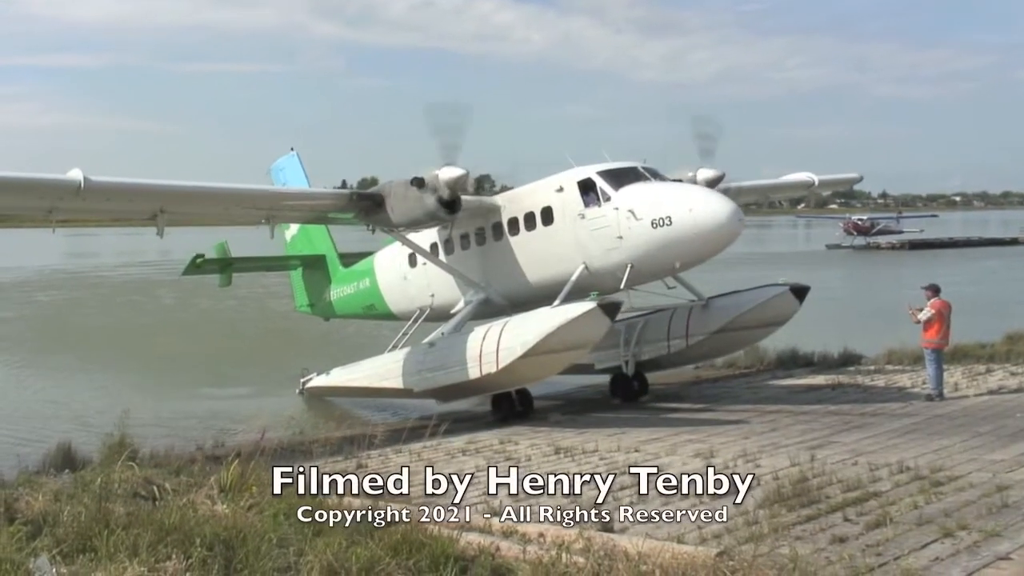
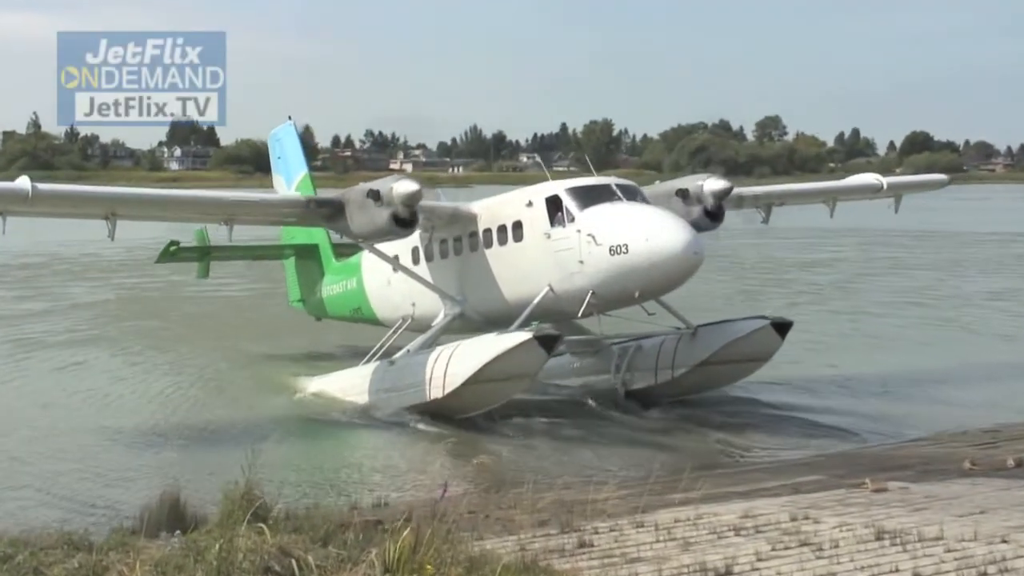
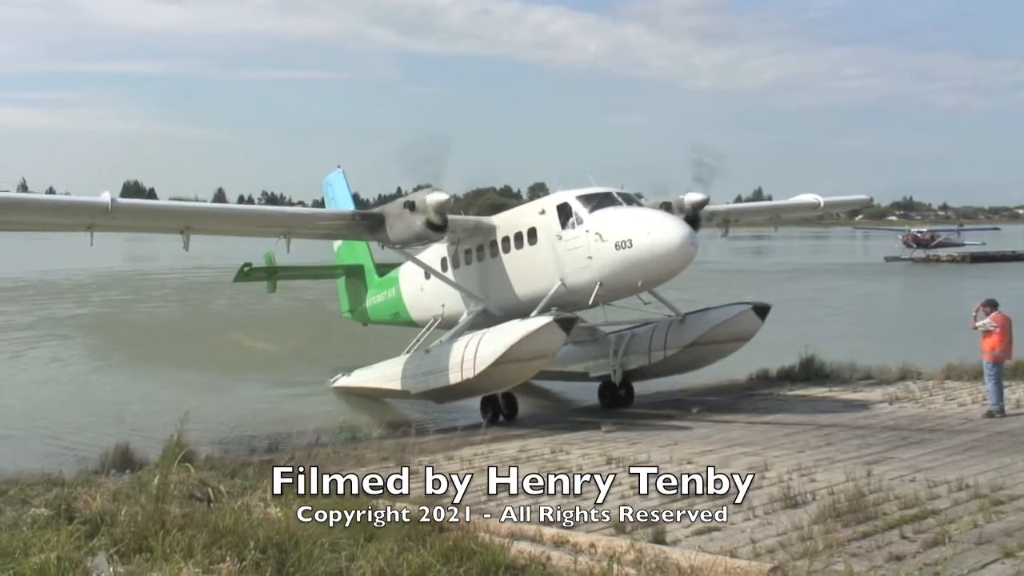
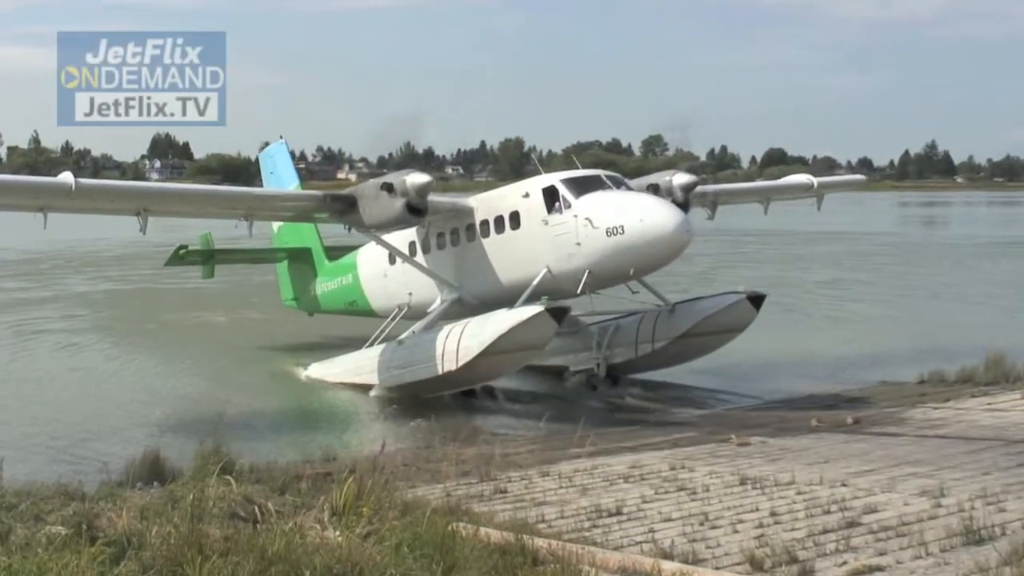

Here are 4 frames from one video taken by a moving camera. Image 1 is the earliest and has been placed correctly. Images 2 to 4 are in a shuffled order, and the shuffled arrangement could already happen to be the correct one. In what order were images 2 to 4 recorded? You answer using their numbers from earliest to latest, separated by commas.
3, 4, 2
